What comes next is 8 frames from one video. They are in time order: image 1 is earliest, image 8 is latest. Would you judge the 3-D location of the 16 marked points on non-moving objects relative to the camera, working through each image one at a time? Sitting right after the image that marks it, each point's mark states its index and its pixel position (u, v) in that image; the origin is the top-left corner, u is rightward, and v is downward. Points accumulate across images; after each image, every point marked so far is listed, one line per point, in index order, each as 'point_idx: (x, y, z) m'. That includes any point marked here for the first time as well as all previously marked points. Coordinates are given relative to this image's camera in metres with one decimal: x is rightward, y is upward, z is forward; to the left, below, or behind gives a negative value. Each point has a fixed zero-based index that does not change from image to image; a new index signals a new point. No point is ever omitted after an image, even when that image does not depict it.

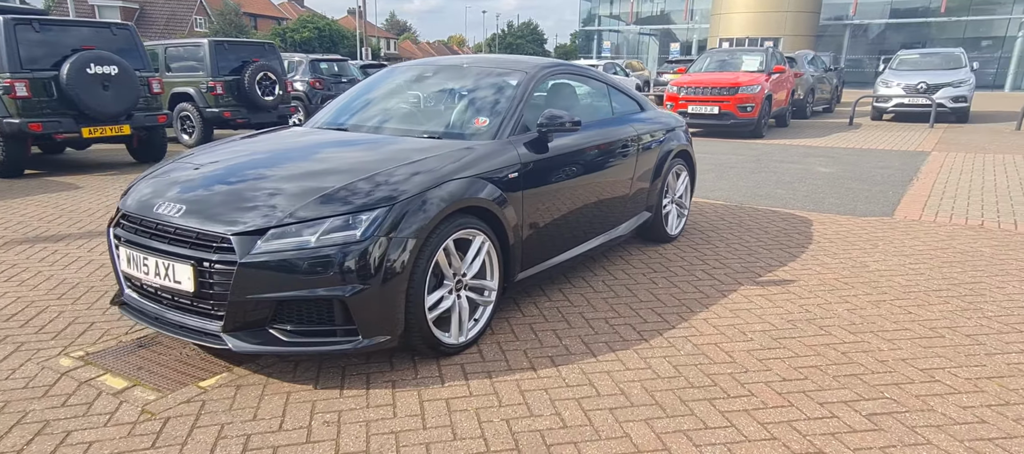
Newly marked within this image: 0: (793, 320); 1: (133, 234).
0: (+1.7, -0.5, +3.7) m
1: (-1.9, 0.0, +3.1) m
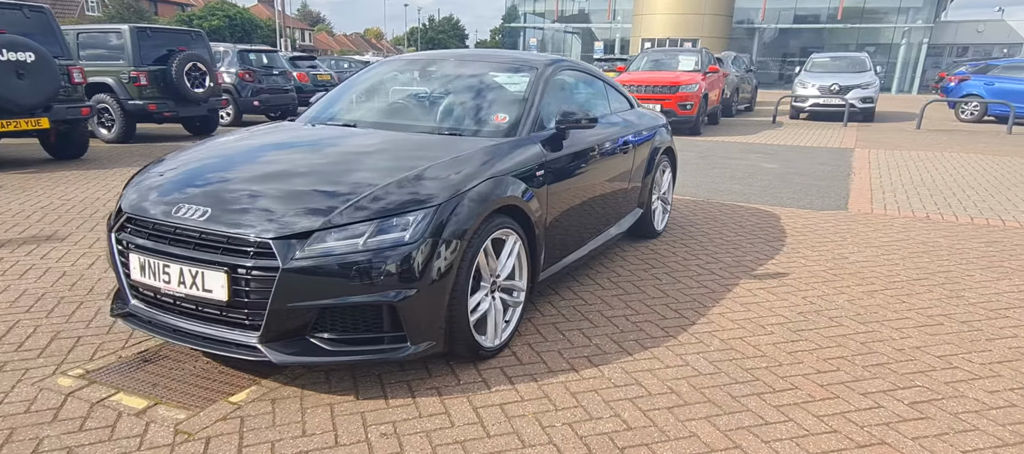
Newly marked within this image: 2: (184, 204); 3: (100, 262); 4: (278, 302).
0: (+1.8, -0.5, +3.9) m
1: (-1.6, -0.1, +2.8) m
2: (-1.4, +0.1, +2.8) m
3: (-3.0, -0.3, +4.6) m
4: (-0.9, -0.3, +2.6) m
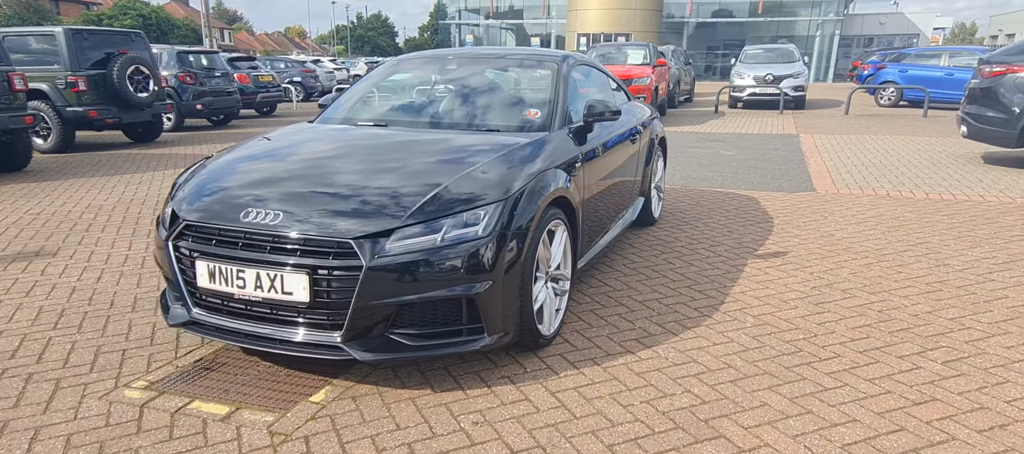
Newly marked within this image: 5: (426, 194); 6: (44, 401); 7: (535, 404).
0: (+2.0, -0.4, +4.1) m
1: (-1.4, -0.1, +2.8) m
2: (-1.1, +0.1, +2.7) m
3: (-2.8, -0.3, +4.4) m
4: (-0.6, -0.3, +2.6) m
5: (-0.3, +0.1, +2.7) m
6: (-2.0, -0.7, +2.6) m
7: (+0.1, -0.7, +2.6) m
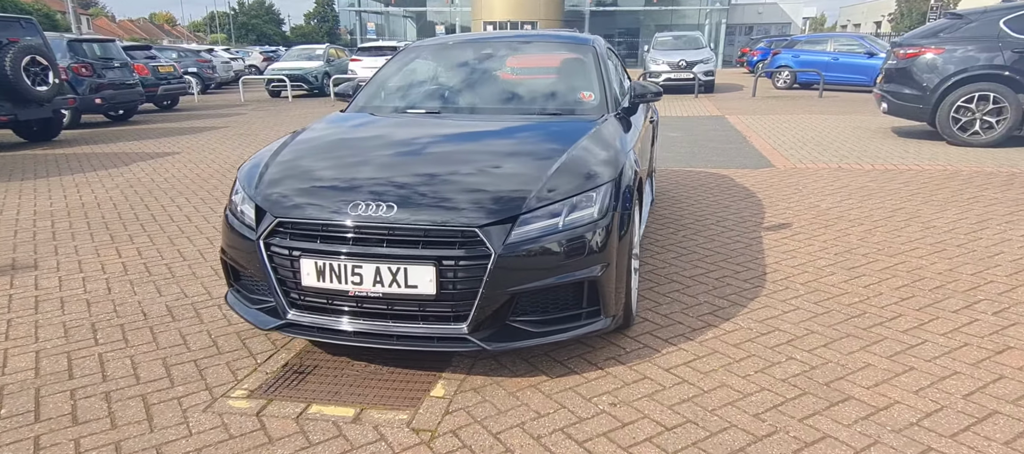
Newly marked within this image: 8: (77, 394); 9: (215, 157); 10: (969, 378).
0: (+2.3, -0.2, +4.4) m
1: (-0.9, -0.1, +2.6) m
2: (-0.6, +0.1, +2.6) m
3: (-2.5, -0.4, +4.0) m
4: (-0.1, -0.2, +2.5) m
5: (+0.1, +0.2, +2.7) m
6: (-1.4, -0.7, +2.4) m
7: (+0.6, -0.7, +2.7) m
8: (-1.8, -0.7, +2.6) m
9: (-4.9, +1.1, +10.3) m
10: (+1.9, -0.6, +2.6) m
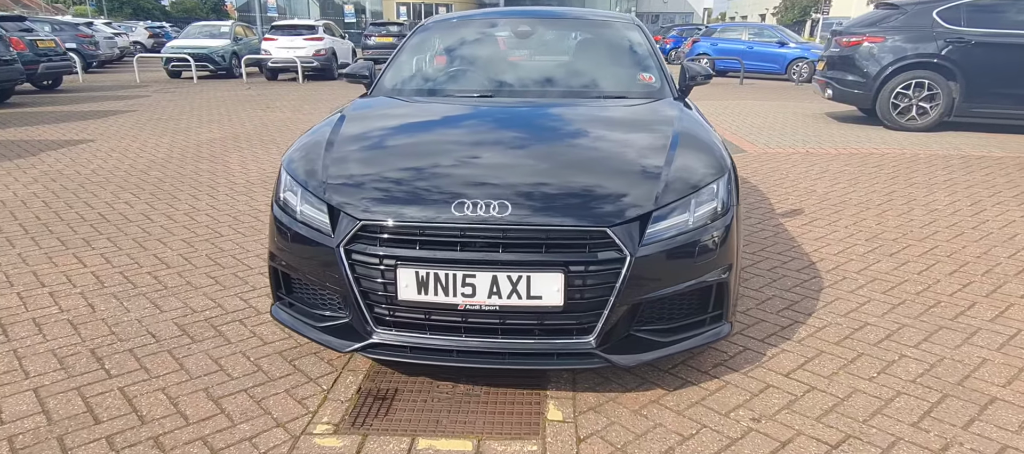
0: (+2.5, -0.1, +4.4) m
1: (-0.4, -0.1, +2.2) m
2: (-0.1, +0.1, +2.2) m
3: (-2.2, -0.4, +3.4) m
4: (+0.4, -0.2, +2.2) m
5: (+0.6, +0.2, +2.4) m
6: (-0.9, -0.8, +1.9) m
7: (+1.1, -0.6, +2.5) m
8: (-1.3, -0.7, +2.1) m
9: (-5.5, +1.2, +9.2) m
10: (+2.3, -0.6, +2.5) m
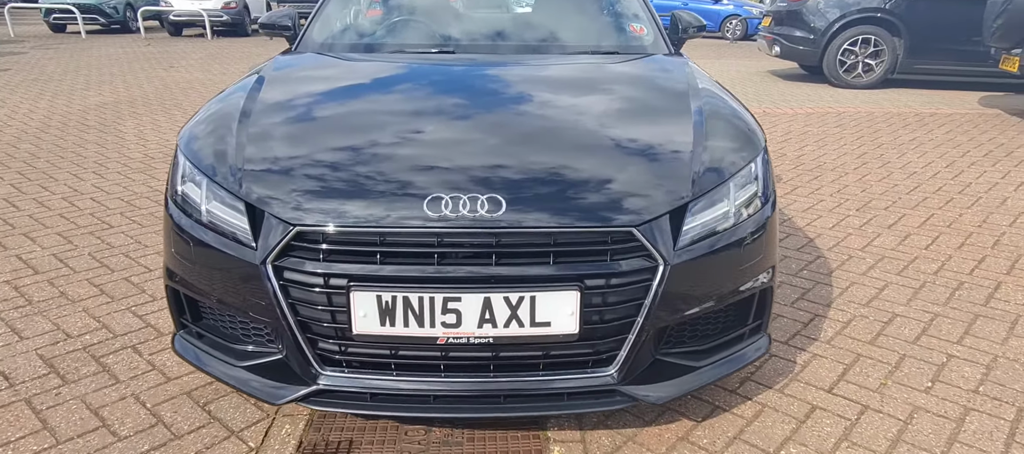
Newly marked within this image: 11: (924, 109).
0: (+2.2, +0.1, +4.1) m
1: (-0.4, -0.1, +1.6) m
2: (-0.2, +0.1, +1.6) m
3: (-2.4, -0.4, +2.6) m
4: (+0.4, -0.2, +1.7) m
5: (+0.5, +0.2, +1.9) m
6: (-0.9, -0.8, +1.3) m
7: (+1.0, -0.6, +2.0) m
8: (-1.3, -0.8, +1.4) m
9: (-6.2, +1.5, +7.9) m
10: (+2.3, -0.5, +2.2) m
11: (+5.5, +1.6, +8.4) m
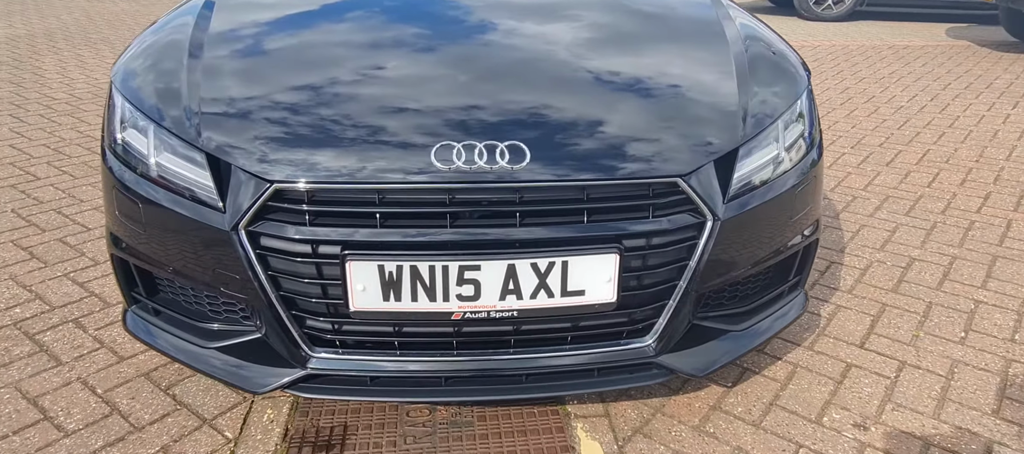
0: (+2.1, +0.5, +3.9) m
1: (-0.3, 0.0, +1.3) m
2: (-0.1, +0.2, +1.3) m
3: (-2.4, -0.2, +2.2) m
4: (+0.4, -0.1, +1.5) m
5: (+0.6, +0.4, +1.6) m
6: (-0.8, -0.8, +1.0) m
7: (+1.1, -0.4, +1.9) m
8: (-1.2, -0.7, +1.1) m
9: (-6.6, +2.0, +7.1) m
10: (+2.3, -0.3, +2.1) m
11: (+5.0, +2.4, +8.3) m
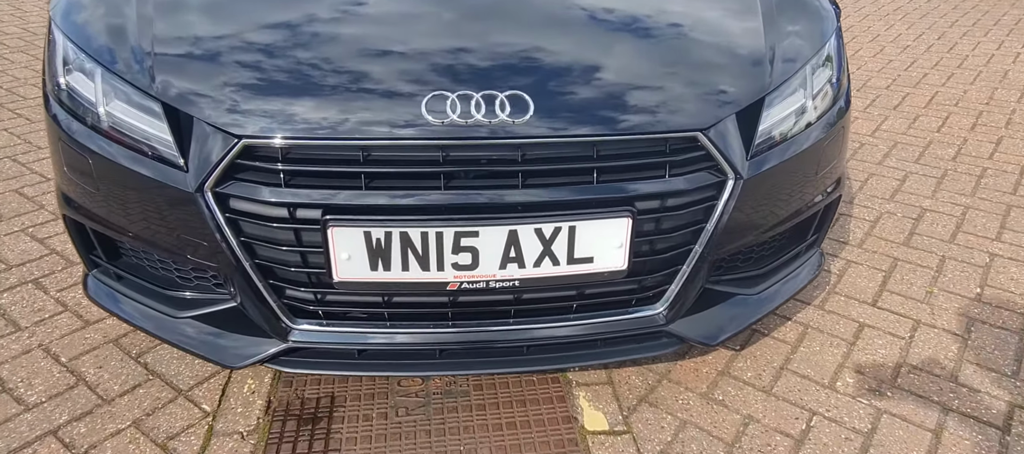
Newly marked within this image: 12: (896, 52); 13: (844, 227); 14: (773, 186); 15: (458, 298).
0: (+2.1, +0.8, +3.7) m
1: (-0.3, +0.1, +1.1) m
2: (-0.1, +0.3, +1.1) m
3: (-2.4, -0.1, +2.0) m
4: (+0.4, 0.0, +1.3) m
5: (+0.6, +0.5, +1.4) m
6: (-0.8, -0.7, +1.0) m
7: (+1.1, -0.3, +1.8) m
8: (-1.2, -0.7, +1.0) m
9: (-6.7, +2.7, +6.6) m
10: (+2.3, -0.1, +2.1) m
11: (+4.9, +3.2, +7.9) m
12: (+2.7, +1.2, +4.5) m
13: (+1.2, 0.0, +2.3) m
14: (+0.6, +0.1, +1.4) m
15: (-0.1, -0.1, +1.3) m
